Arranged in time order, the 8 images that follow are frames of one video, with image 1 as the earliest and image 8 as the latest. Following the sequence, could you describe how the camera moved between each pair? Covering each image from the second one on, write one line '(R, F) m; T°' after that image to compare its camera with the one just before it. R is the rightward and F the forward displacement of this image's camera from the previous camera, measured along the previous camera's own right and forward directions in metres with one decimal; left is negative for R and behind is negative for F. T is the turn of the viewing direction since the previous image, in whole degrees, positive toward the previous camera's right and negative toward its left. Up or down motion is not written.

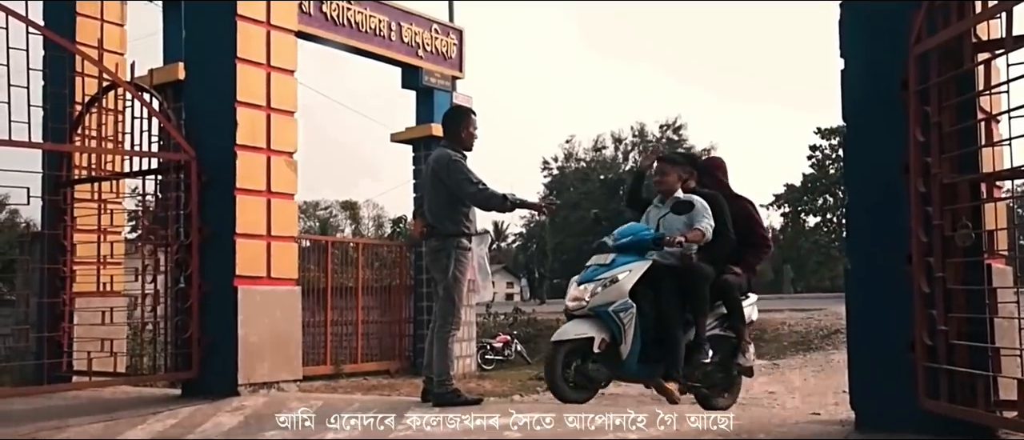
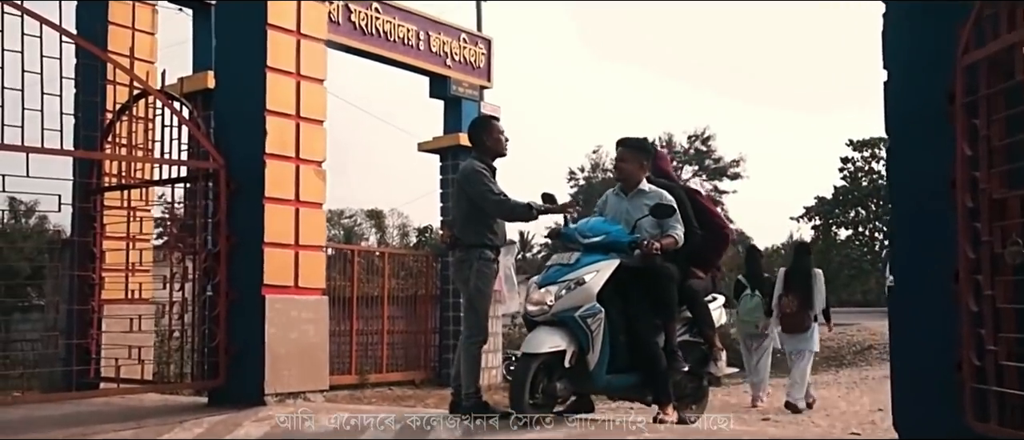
(0.0, +0.1) m; -1°
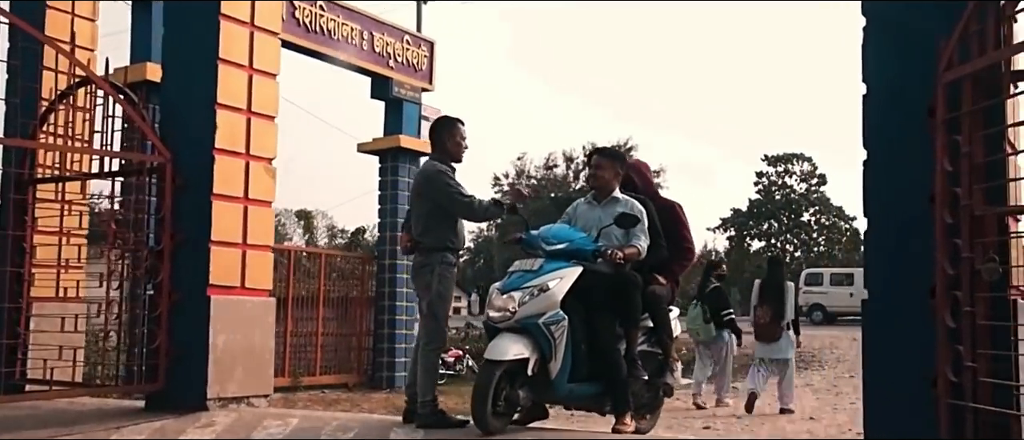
(-0.2, +0.1) m; +5°
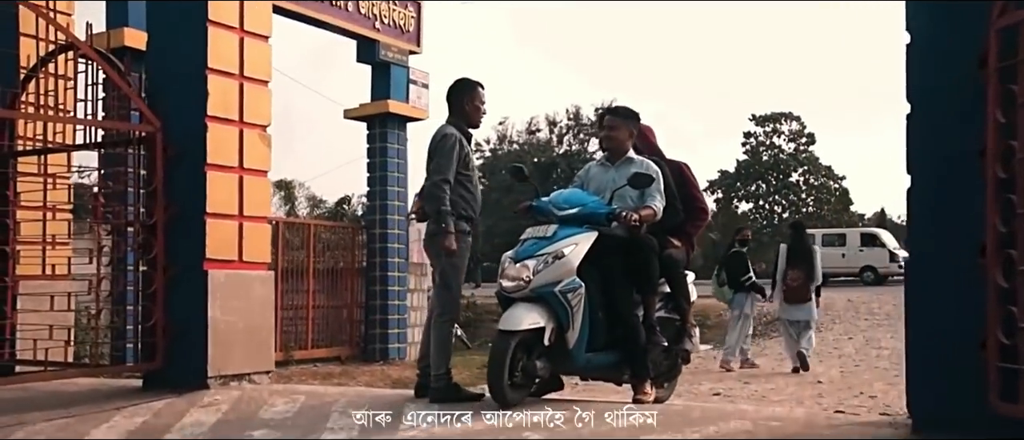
(-0.2, +0.3) m; +1°
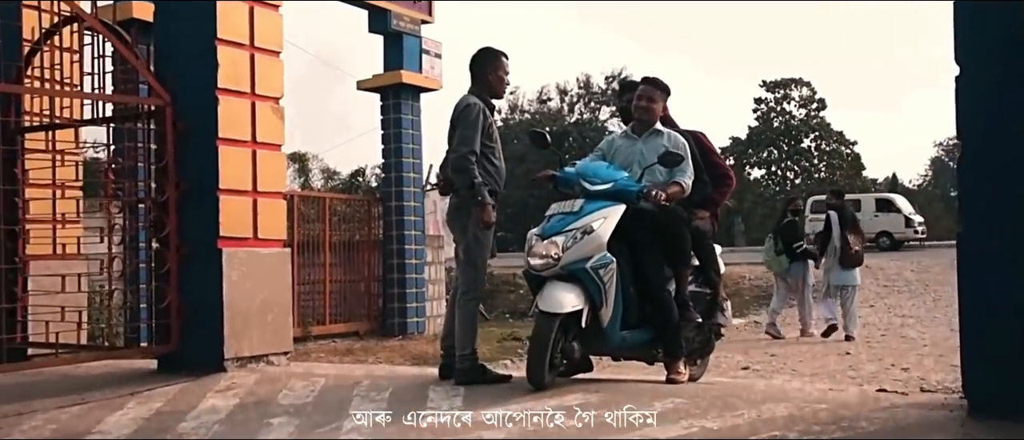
(-0.1, +0.2) m; -1°
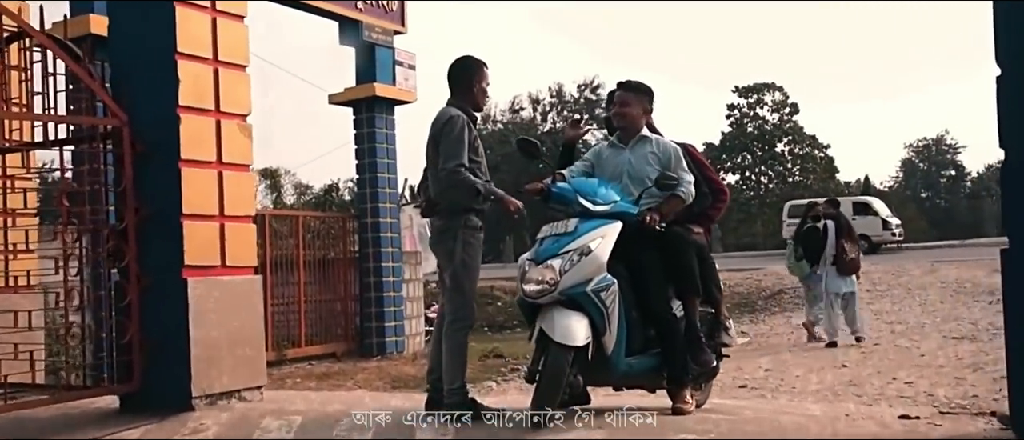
(-0.1, +0.4) m; +2°
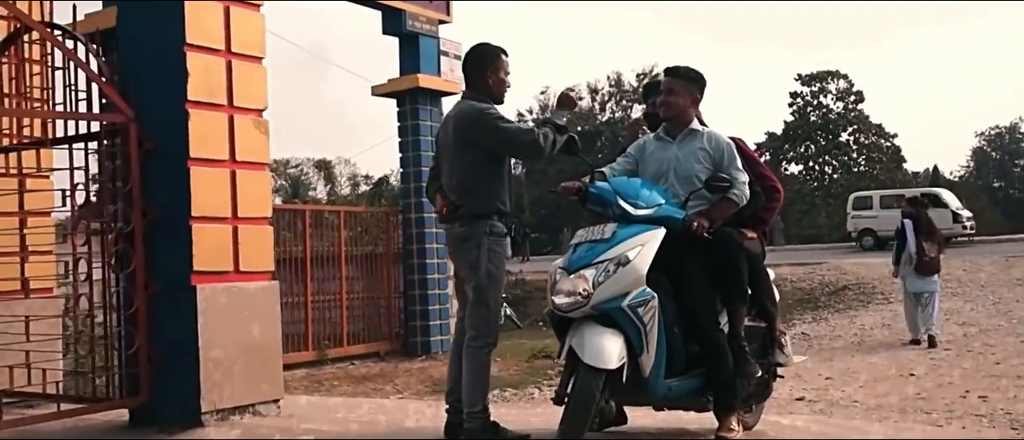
(+0.2, +0.5) m; -4°
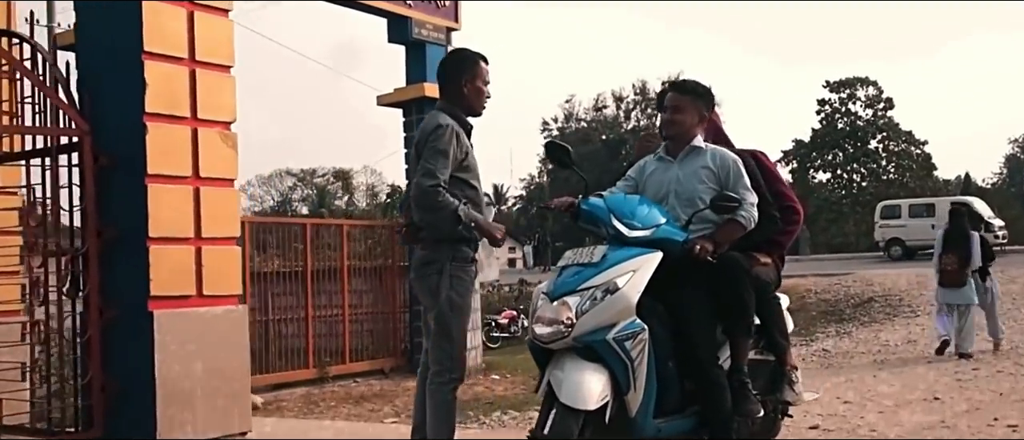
(+0.2, +0.4) m; -2°
